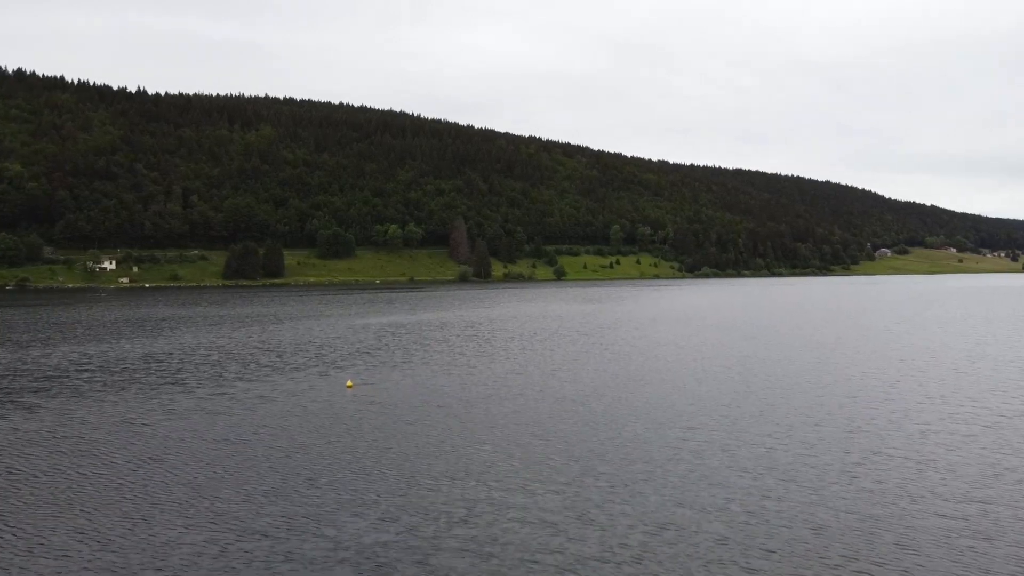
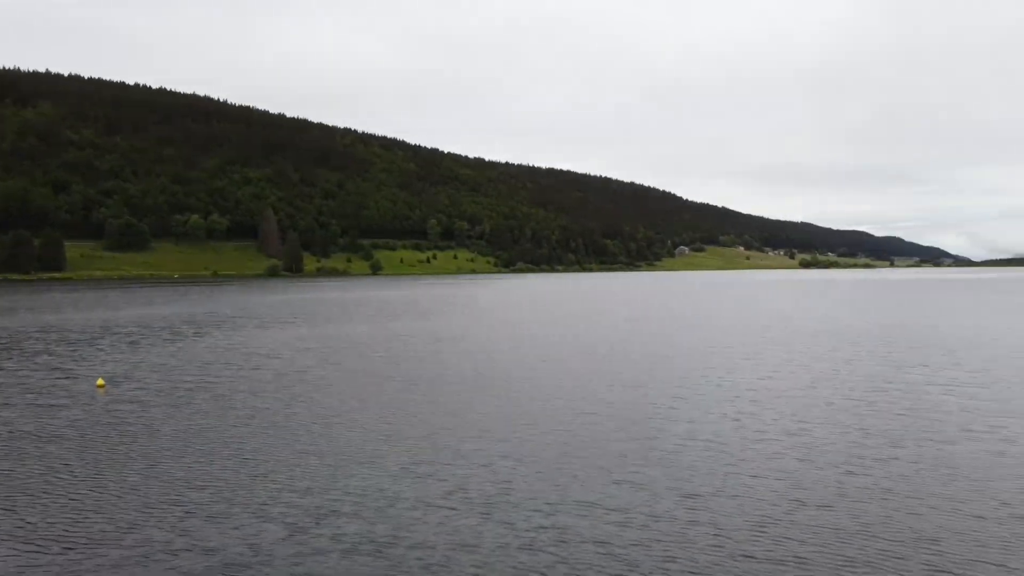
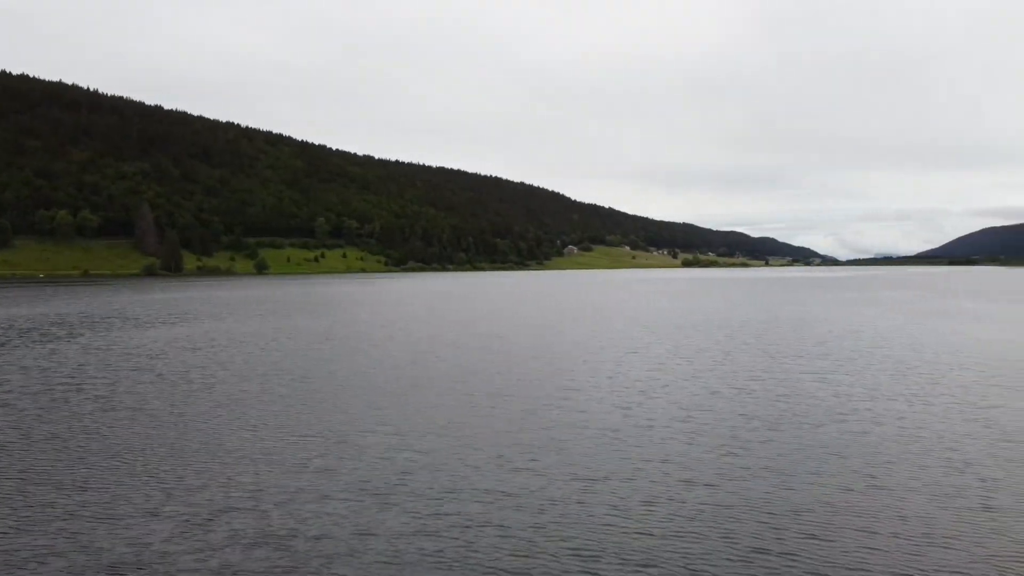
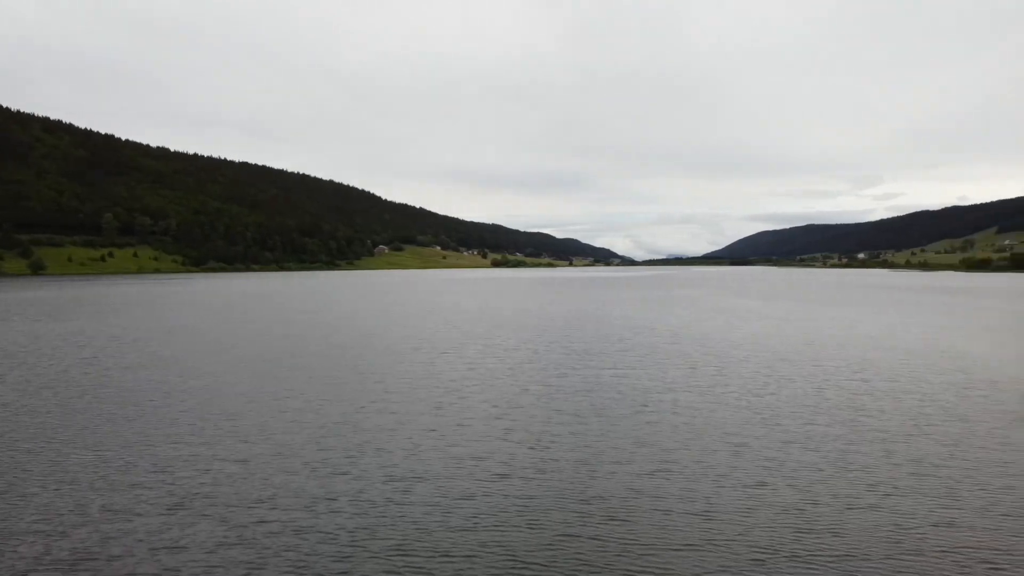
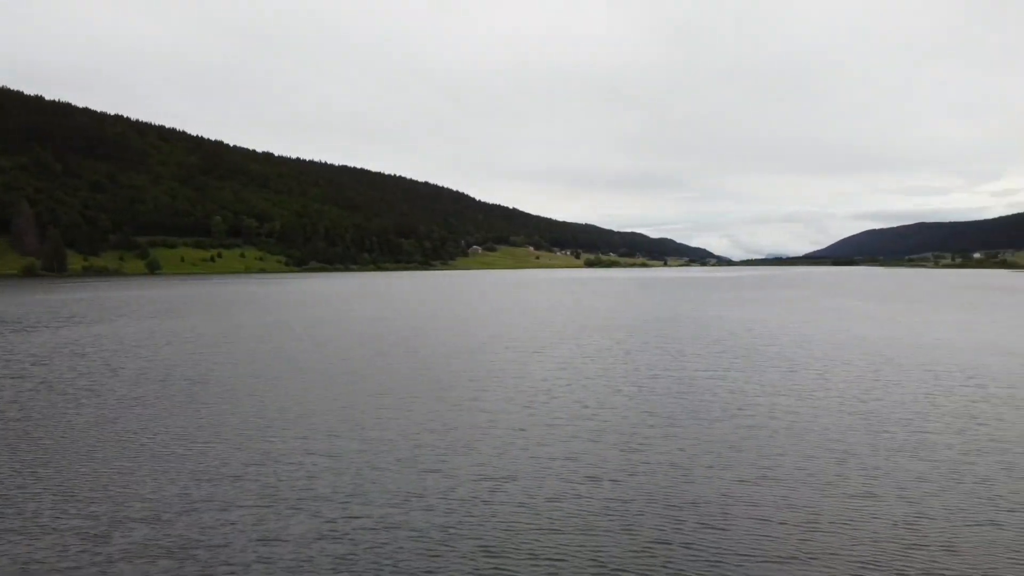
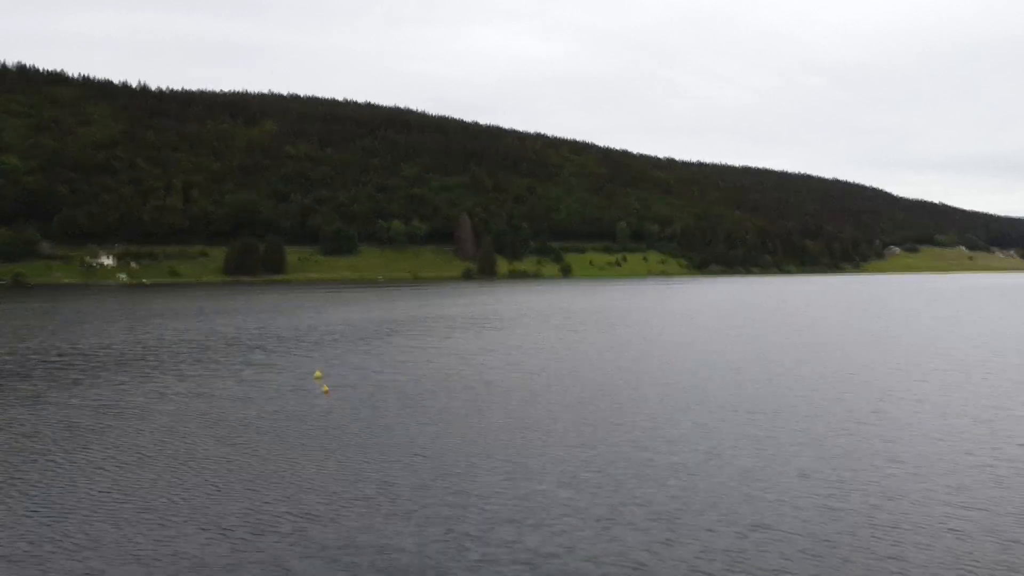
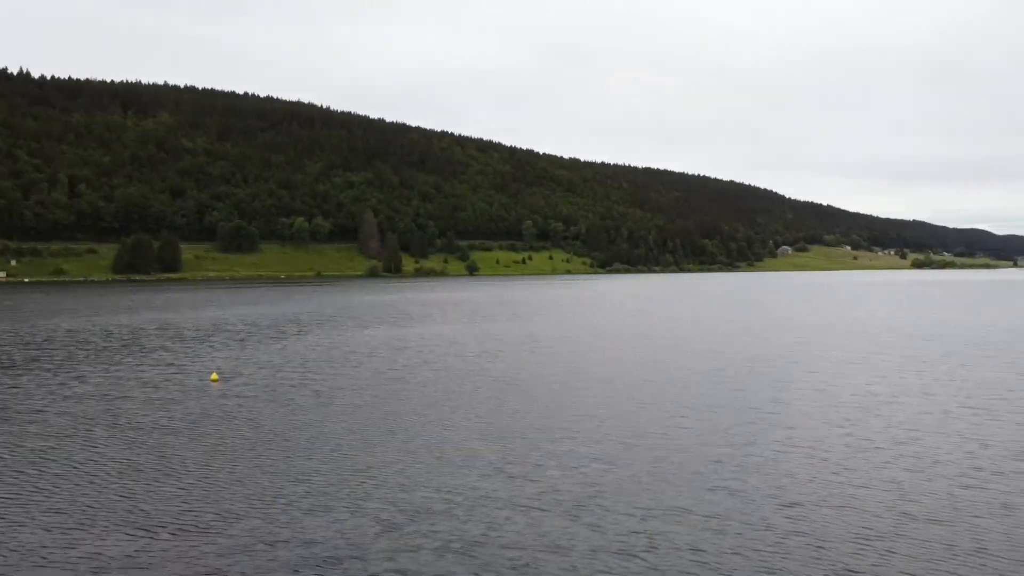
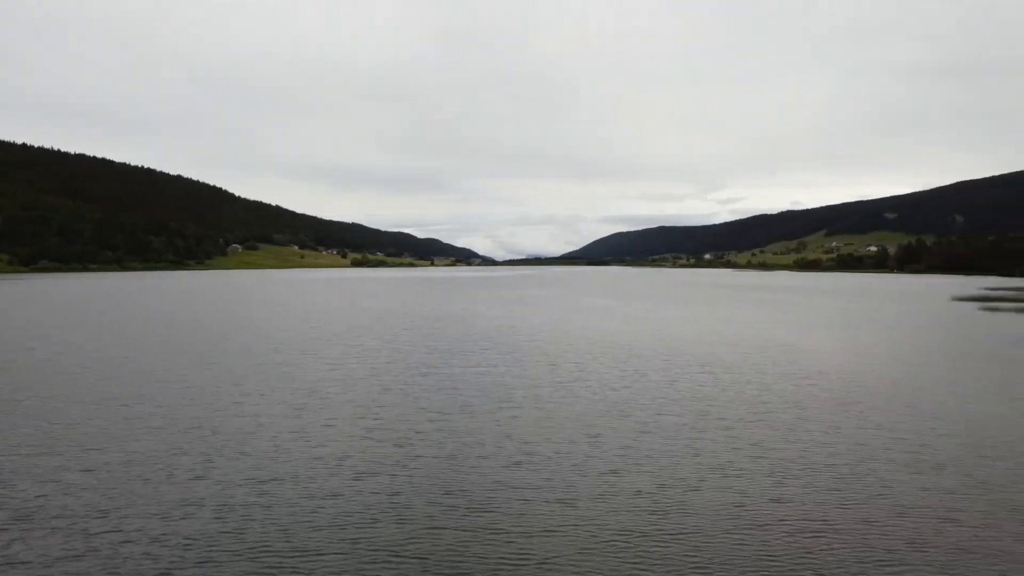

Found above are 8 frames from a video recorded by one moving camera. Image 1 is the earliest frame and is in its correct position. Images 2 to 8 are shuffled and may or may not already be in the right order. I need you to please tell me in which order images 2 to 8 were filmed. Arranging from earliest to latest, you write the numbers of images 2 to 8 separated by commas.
6, 7, 2, 3, 5, 4, 8
